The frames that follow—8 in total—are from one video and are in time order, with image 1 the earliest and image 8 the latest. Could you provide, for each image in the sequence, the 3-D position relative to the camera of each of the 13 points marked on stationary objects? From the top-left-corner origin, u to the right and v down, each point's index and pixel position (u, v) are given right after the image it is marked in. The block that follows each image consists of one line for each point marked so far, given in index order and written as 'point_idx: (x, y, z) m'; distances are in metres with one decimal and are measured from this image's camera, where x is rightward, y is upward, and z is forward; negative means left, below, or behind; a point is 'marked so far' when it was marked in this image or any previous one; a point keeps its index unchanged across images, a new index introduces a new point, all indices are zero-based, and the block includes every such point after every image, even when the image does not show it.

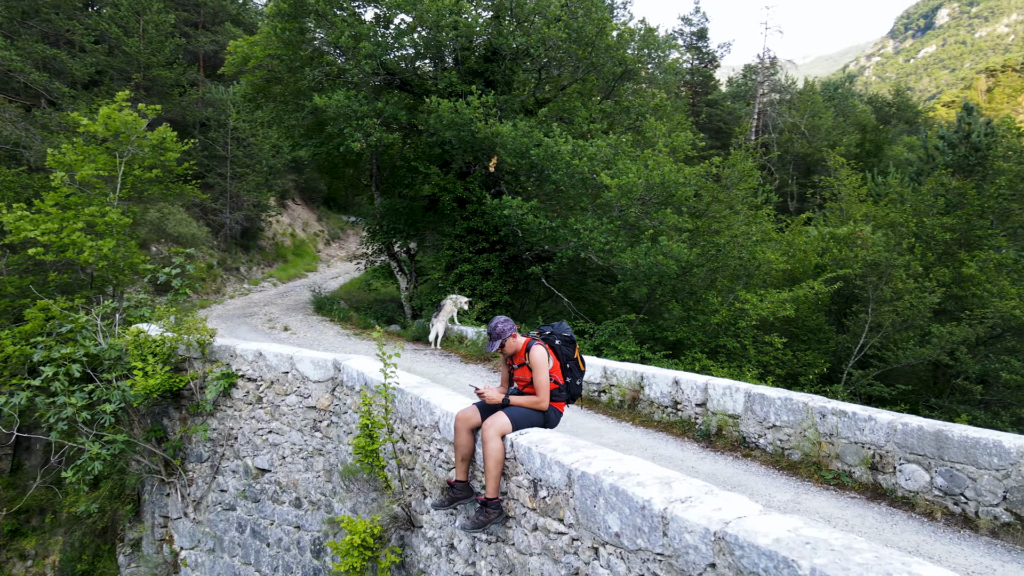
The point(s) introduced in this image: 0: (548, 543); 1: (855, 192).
0: (+0.1, -0.9, +2.6) m
1: (+7.4, +2.1, +16.1) m
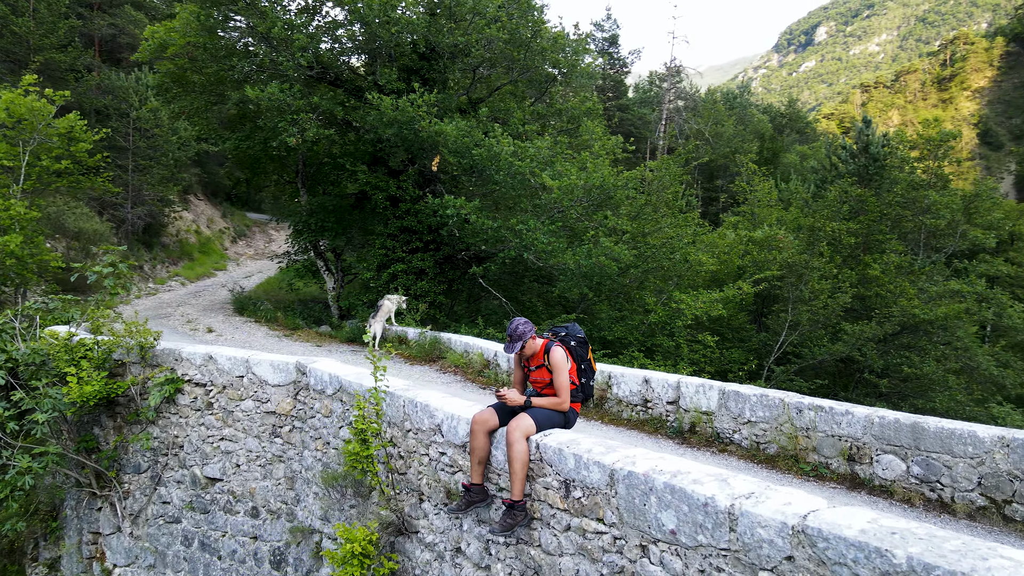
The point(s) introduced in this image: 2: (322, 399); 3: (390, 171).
0: (+0.3, -0.9, +2.7) m
1: (+5.8, +2.1, +16.9) m
2: (-1.3, -0.7, +4.9) m
3: (-2.0, +1.9, +12.2) m
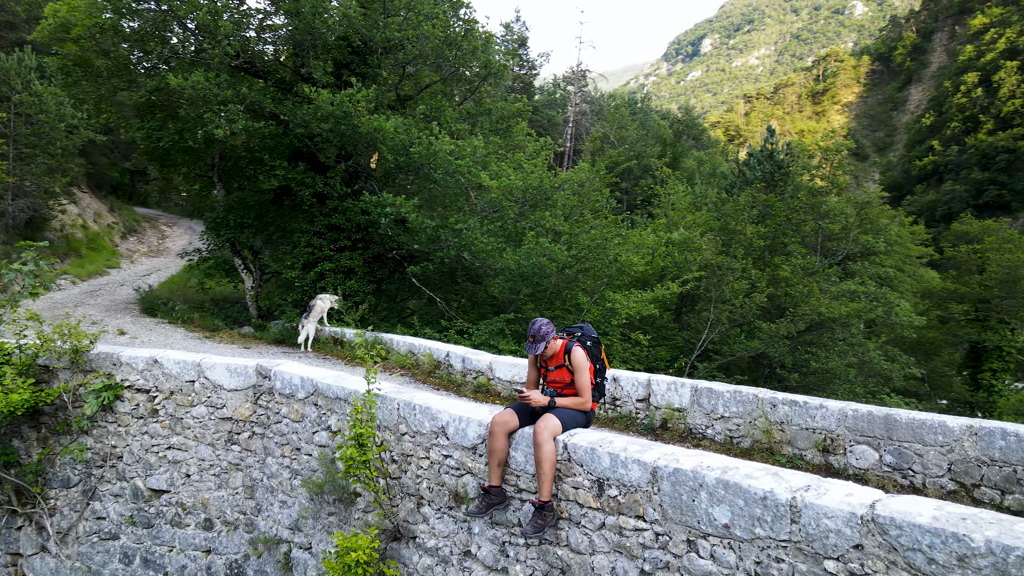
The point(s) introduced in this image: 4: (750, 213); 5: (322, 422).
0: (+0.4, -0.9, +2.7) m
1: (+3.9, +2.1, +17.5) m
2: (-1.4, -0.7, +4.7) m
3: (-3.1, +1.9, +11.8) m
4: (+5.1, +1.6, +15.6) m
5: (-1.1, -0.8, +4.4) m
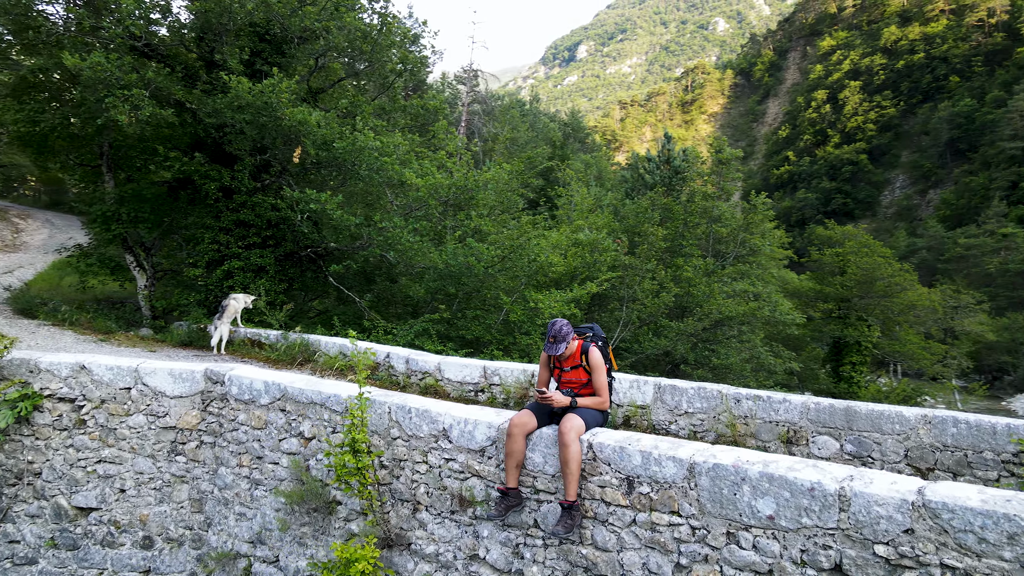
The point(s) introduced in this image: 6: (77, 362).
0: (+0.5, -0.9, +2.7) m
1: (+1.7, +2.1, +18.0) m
2: (-1.6, -0.7, +4.4) m
3: (-4.4, +1.9, +11.2) m
4: (+3.1, +1.6, +16.2) m
5: (-1.2, -0.8, +4.2) m
6: (-2.9, -0.5, +5.0) m
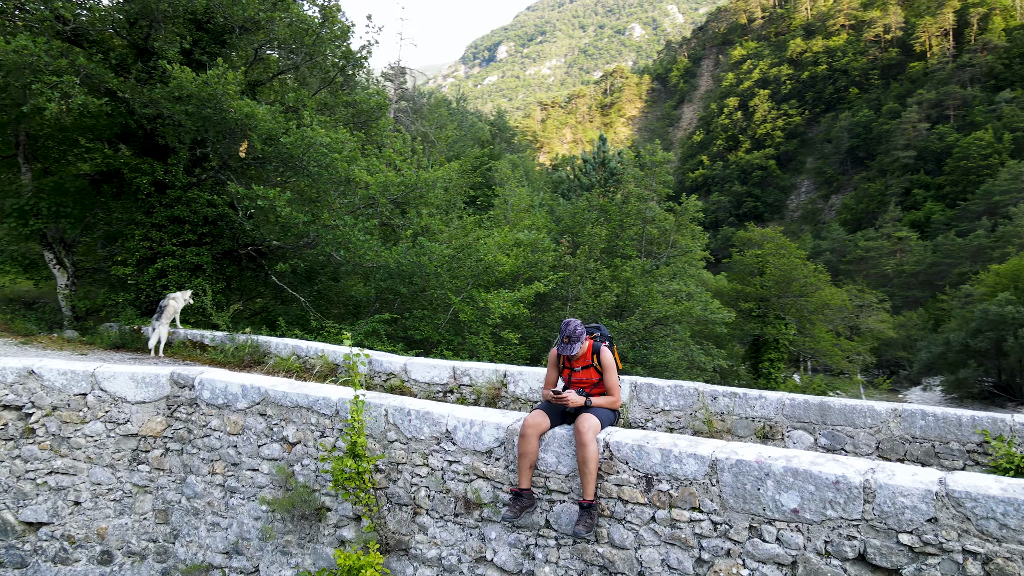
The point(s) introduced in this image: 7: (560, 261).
0: (+0.6, -0.9, +2.8) m
1: (+0.1, +2.1, +18.0) m
2: (-1.7, -0.7, +4.3) m
3: (-5.2, +1.9, +10.7) m
4: (+1.7, +1.6, +16.5) m
5: (-1.3, -0.8, +4.0) m
6: (-3.1, -0.5, +4.6) m
7: (+0.9, +0.5, +14.1) m
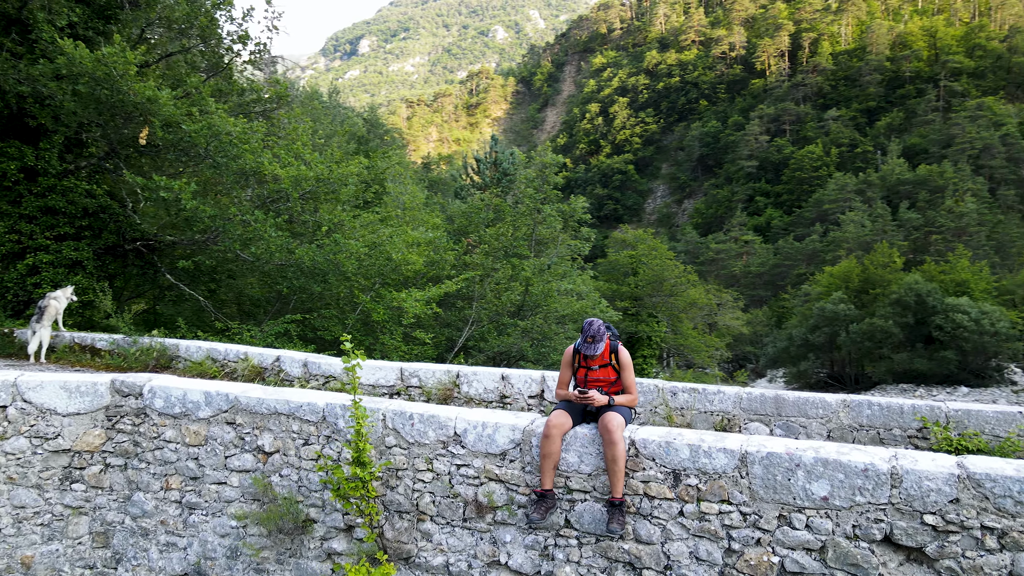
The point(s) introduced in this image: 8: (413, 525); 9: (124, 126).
0: (+0.7, -0.9, +2.9) m
1: (-2.5, +2.1, +17.8) m
2: (-1.8, -0.7, +3.9) m
3: (-6.4, +2.0, +9.6) m
4: (-0.6, +1.6, +16.5) m
5: (-1.4, -0.8, +3.7) m
6: (-3.2, -0.5, +4.0) m
7: (-1.0, +0.5, +14.1) m
8: (-0.5, -1.1, +3.4) m
9: (-4.7, +1.9, +8.7) m
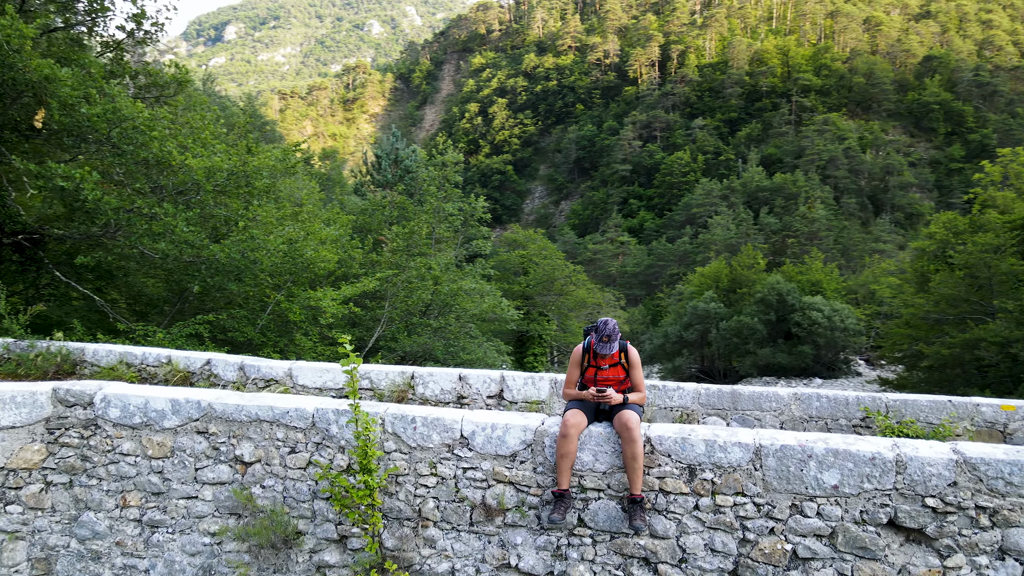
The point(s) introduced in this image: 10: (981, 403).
0: (+0.8, -0.9, +3.0) m
1: (-4.7, +2.2, +17.2) m
2: (-1.8, -0.7, +3.6) m
3: (-7.3, +2.0, +8.4) m
4: (-2.7, +1.7, +16.2) m
5: (-1.4, -0.8, +3.5) m
6: (-3.3, -0.5, +3.5) m
7: (-2.7, +0.6, +13.7) m
8: (-0.4, -1.1, +3.3) m
9: (-5.5, +2.0, +7.8) m
10: (+2.9, -0.7, +4.5) m
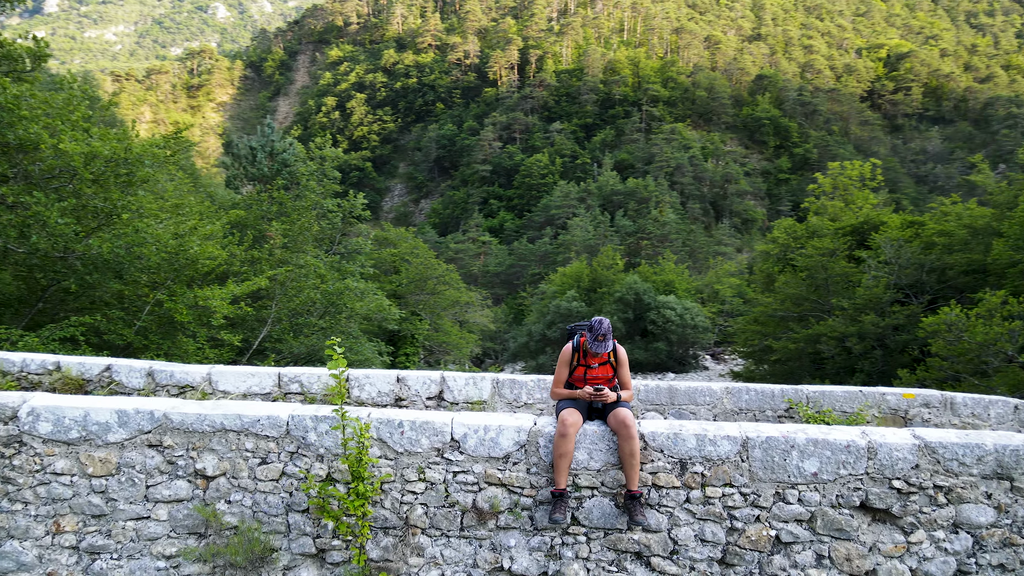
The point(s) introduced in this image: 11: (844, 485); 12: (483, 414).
0: (+0.8, -0.9, +3.1) m
1: (-7.3, +2.2, +16.0) m
2: (-1.9, -0.7, +3.2) m
3: (-8.1, +2.0, +6.9) m
4: (-5.1, +1.7, +15.5) m
5: (-1.5, -0.8, +3.2) m
6: (-3.3, -0.5, +2.8) m
7: (-4.7, +0.6, +13.0) m
8: (-0.5, -1.1, +3.1) m
9: (-6.3, +2.0, +6.7) m
10: (+2.6, -0.7, +5.0) m
11: (+1.4, -0.8, +3.1) m
12: (-0.1, -0.6, +3.2) m
